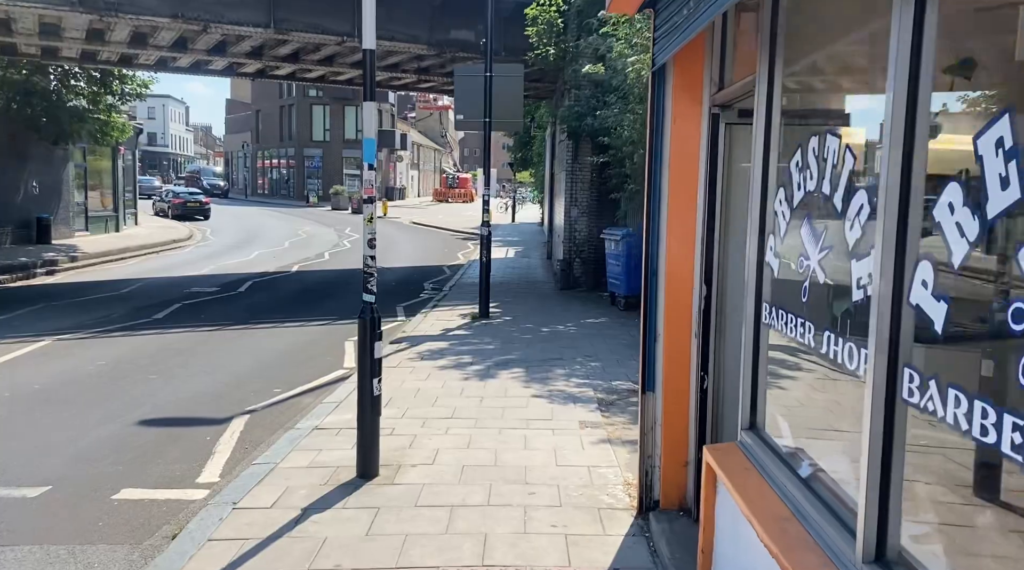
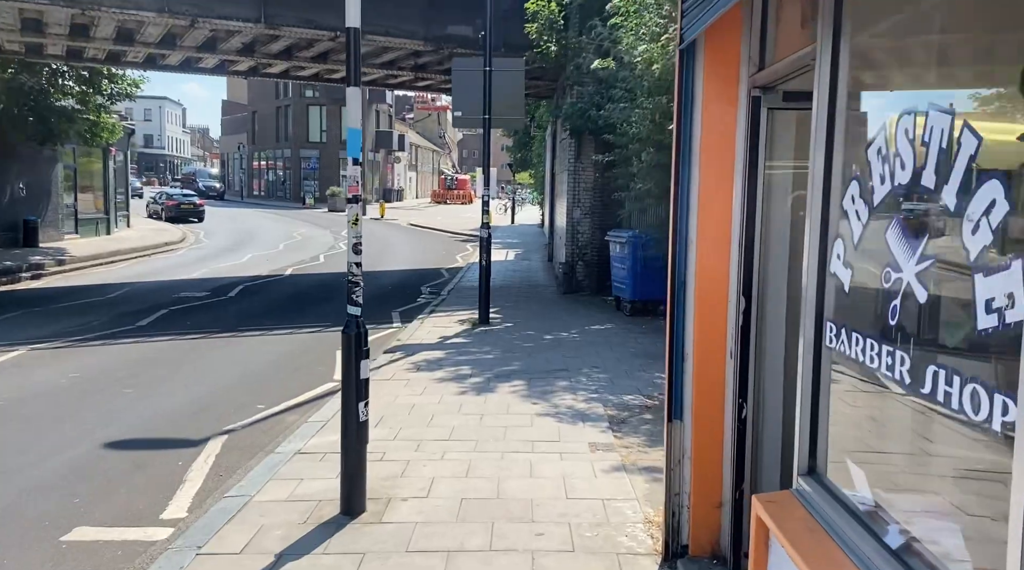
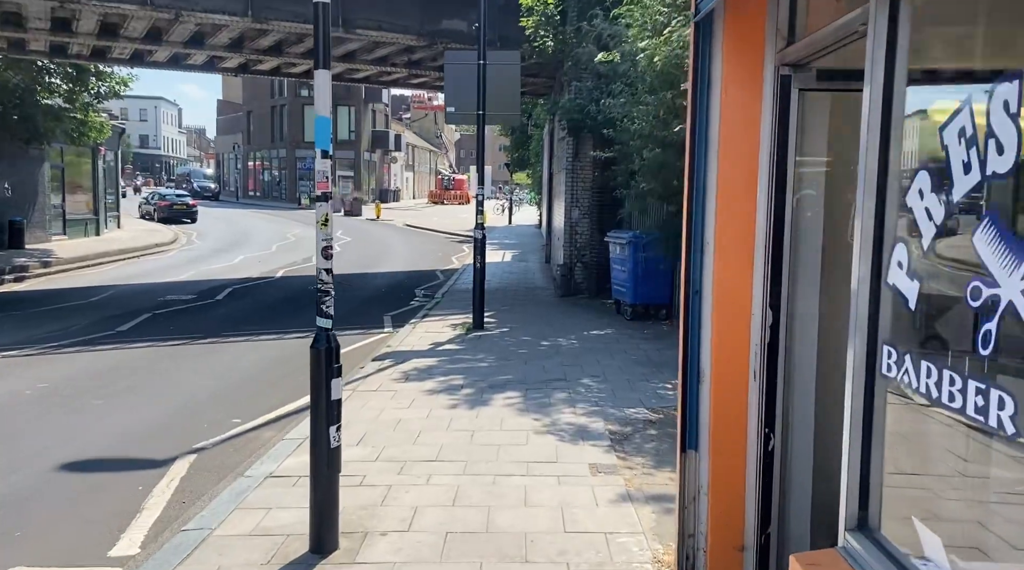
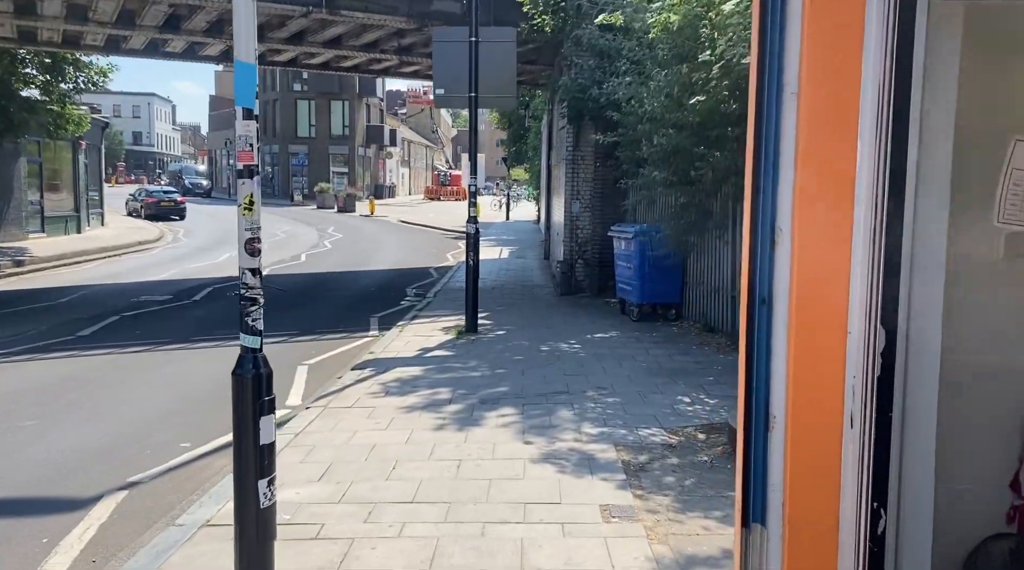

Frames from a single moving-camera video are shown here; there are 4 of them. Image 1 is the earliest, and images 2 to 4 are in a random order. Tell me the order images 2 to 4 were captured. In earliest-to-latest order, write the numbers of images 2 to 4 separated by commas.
2, 3, 4
